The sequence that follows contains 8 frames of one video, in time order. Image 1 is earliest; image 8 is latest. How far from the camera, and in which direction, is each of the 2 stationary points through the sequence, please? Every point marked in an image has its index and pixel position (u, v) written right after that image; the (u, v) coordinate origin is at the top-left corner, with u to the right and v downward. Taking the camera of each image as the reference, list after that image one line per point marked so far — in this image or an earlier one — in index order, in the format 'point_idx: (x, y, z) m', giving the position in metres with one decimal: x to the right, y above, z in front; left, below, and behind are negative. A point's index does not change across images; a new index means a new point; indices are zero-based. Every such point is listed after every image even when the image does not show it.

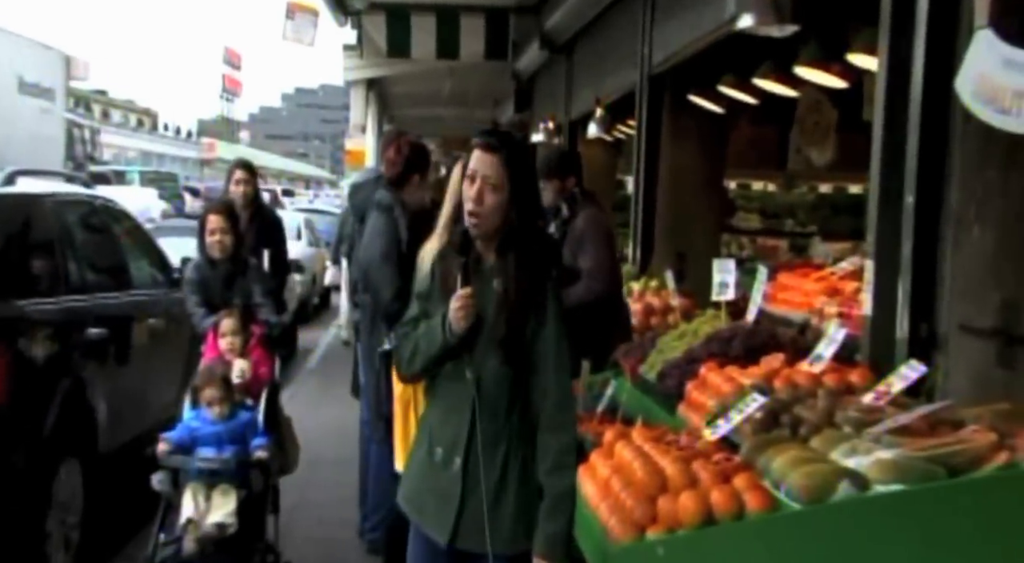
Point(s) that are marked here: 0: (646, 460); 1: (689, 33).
0: (+0.5, -0.7, +4.1) m
1: (+1.1, +1.5, +6.4) m
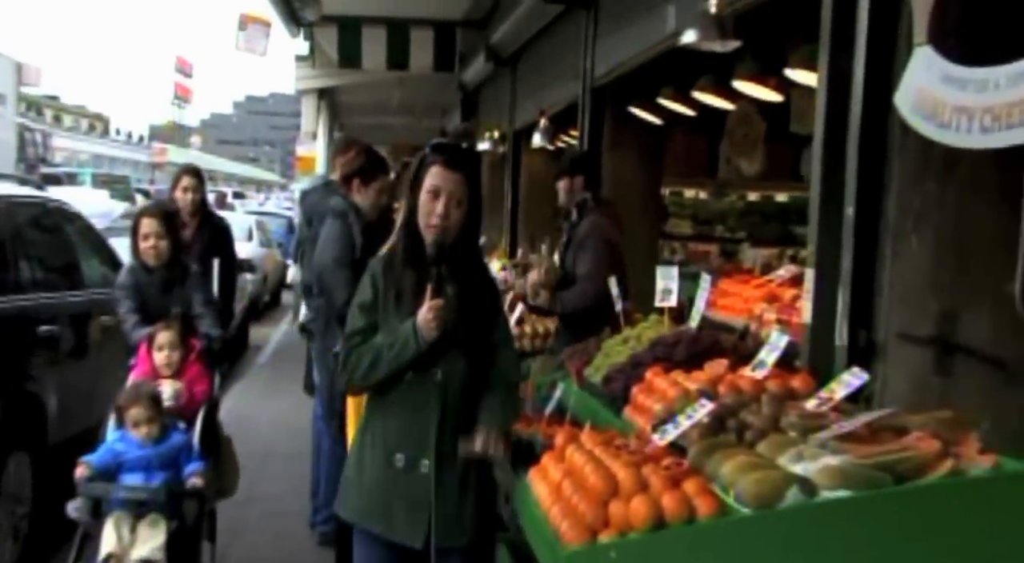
0: (+0.3, -0.7, +4.2) m
1: (+0.8, +1.4, +6.6) m
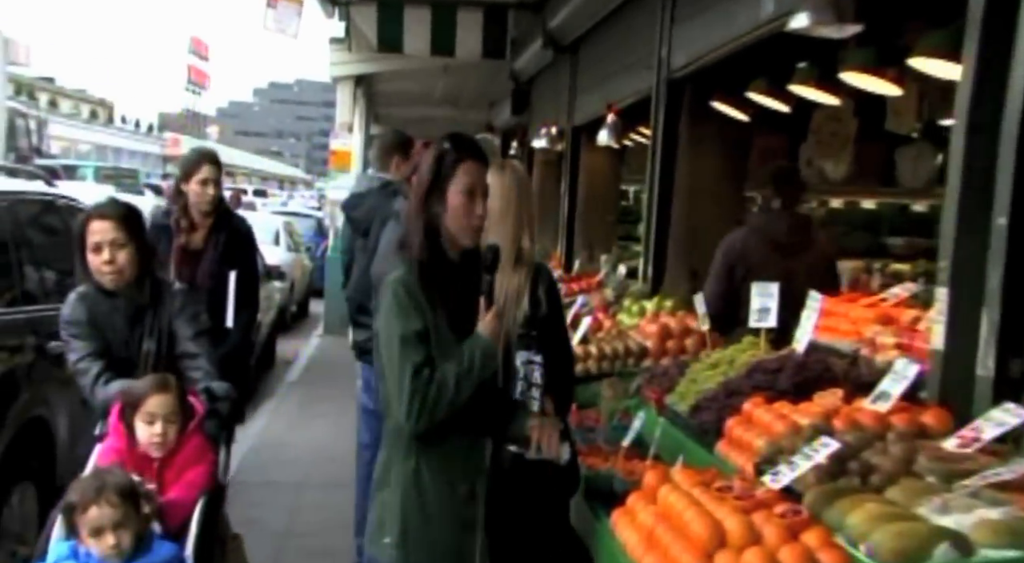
0: (+0.6, -0.8, +3.5) m
1: (+1.1, +1.4, +5.9) m
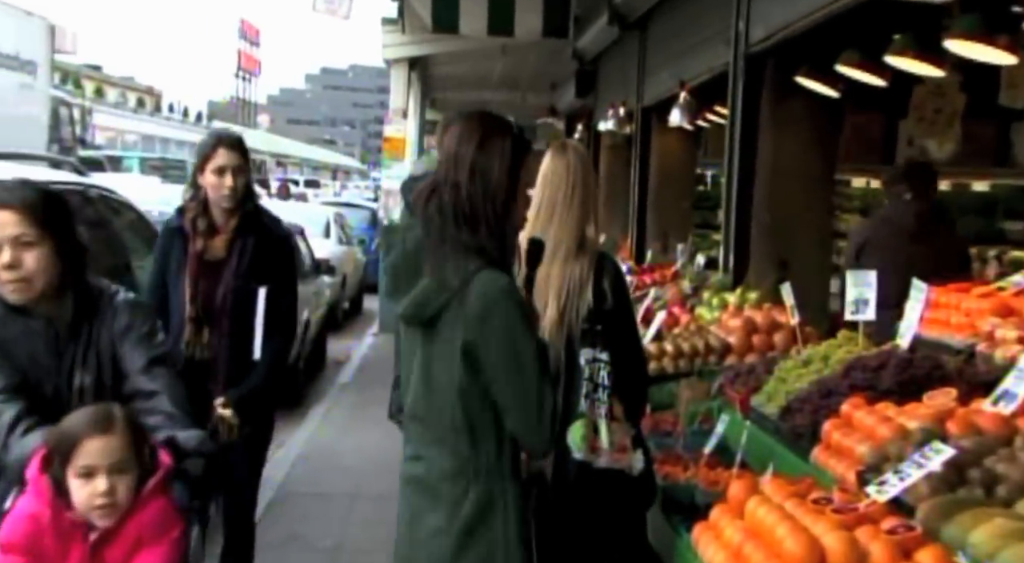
0: (+0.8, -0.7, +3.1) m
1: (+1.5, +1.4, +5.4) m
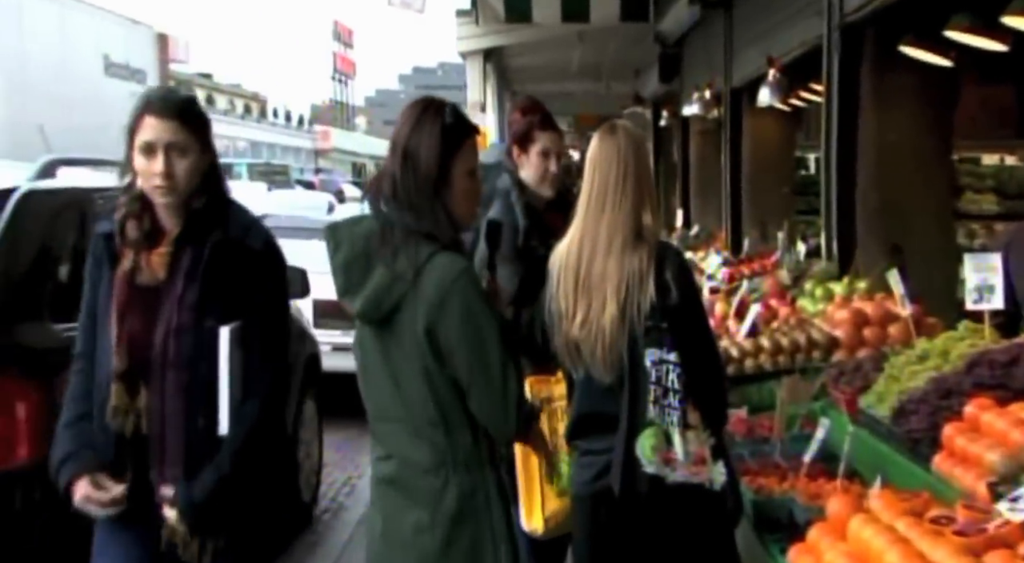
0: (+1.0, -0.7, +2.6) m
1: (+1.8, +1.5, +4.9) m
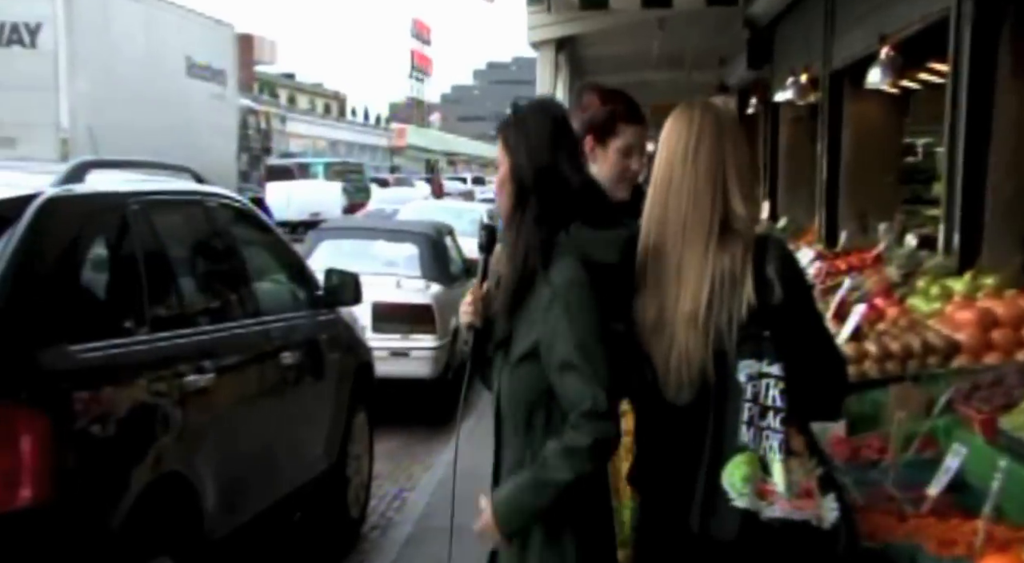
0: (+1.1, -0.6, +2.0) m
1: (+2.1, +1.5, +4.3) m
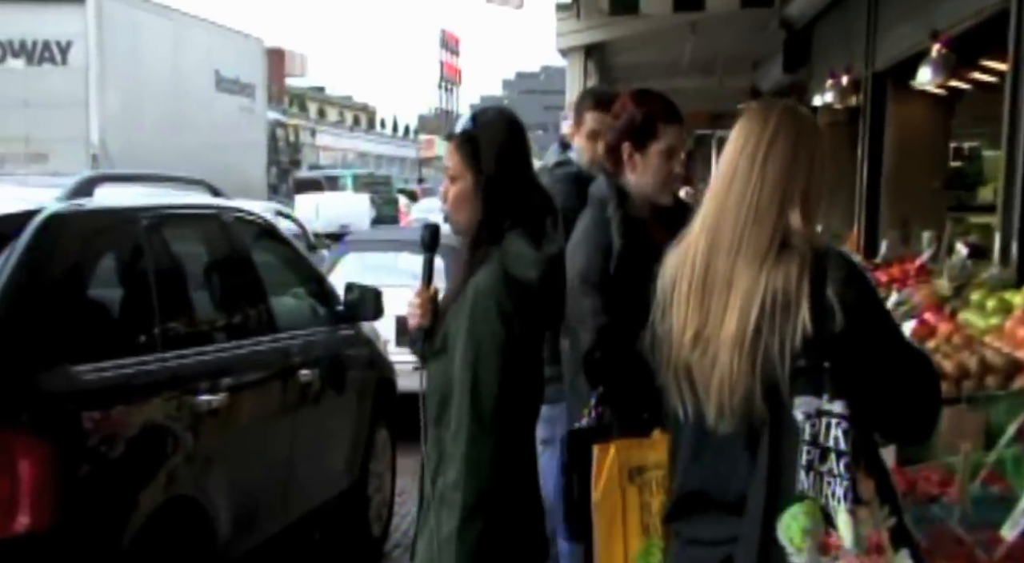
0: (+1.1, -0.7, +1.8) m
1: (+2.2, +1.4, +4.1) m
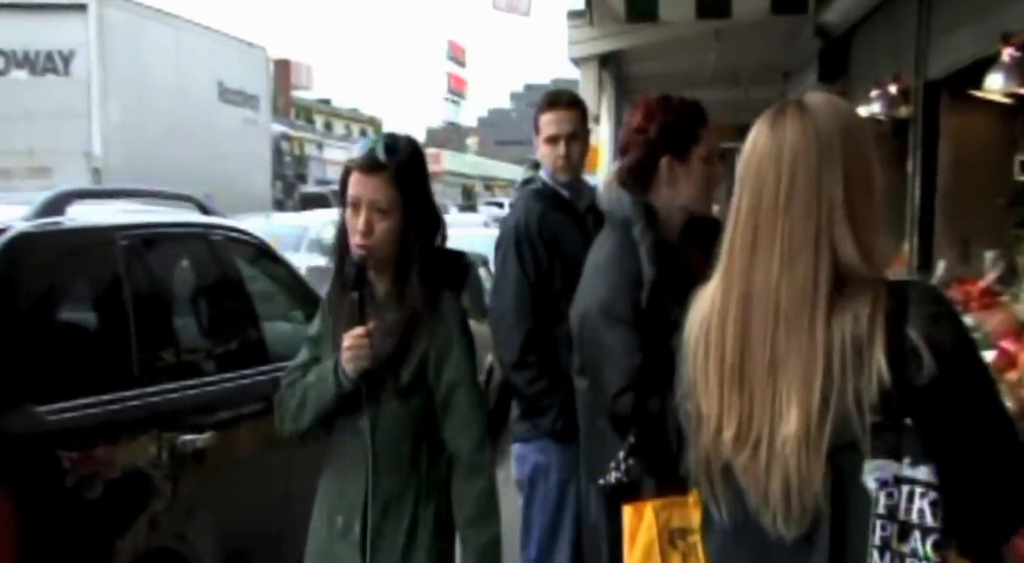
0: (+1.2, -0.7, +1.4) m
1: (+2.3, +1.3, +3.7) m
